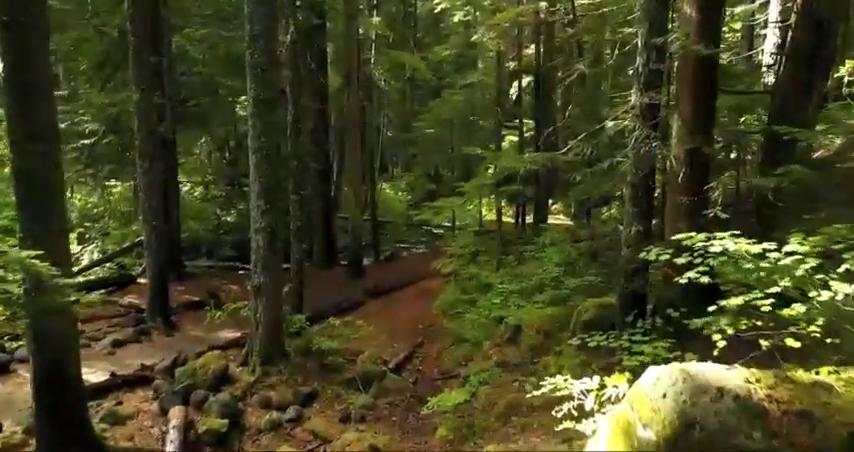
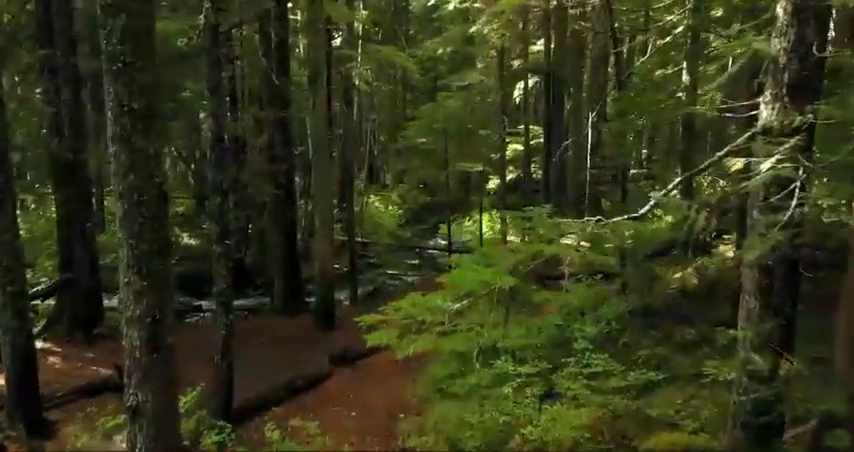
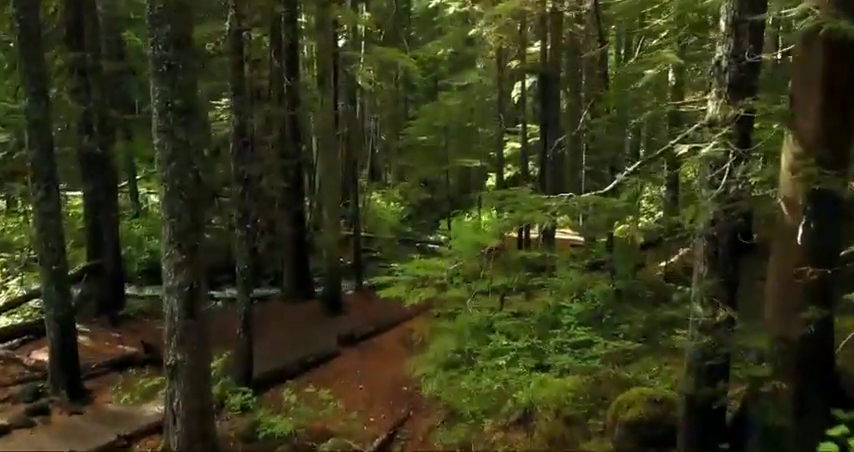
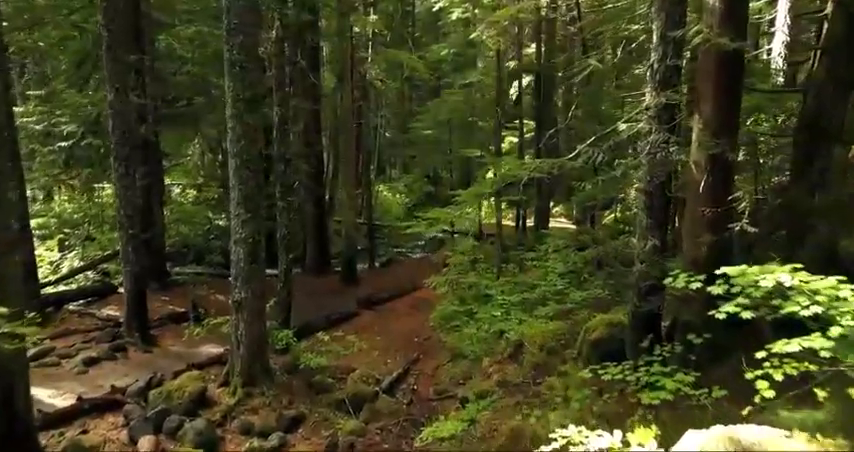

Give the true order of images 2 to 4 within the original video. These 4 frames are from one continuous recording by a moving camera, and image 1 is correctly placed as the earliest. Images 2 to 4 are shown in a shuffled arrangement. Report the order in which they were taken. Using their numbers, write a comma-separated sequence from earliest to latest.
4, 3, 2
